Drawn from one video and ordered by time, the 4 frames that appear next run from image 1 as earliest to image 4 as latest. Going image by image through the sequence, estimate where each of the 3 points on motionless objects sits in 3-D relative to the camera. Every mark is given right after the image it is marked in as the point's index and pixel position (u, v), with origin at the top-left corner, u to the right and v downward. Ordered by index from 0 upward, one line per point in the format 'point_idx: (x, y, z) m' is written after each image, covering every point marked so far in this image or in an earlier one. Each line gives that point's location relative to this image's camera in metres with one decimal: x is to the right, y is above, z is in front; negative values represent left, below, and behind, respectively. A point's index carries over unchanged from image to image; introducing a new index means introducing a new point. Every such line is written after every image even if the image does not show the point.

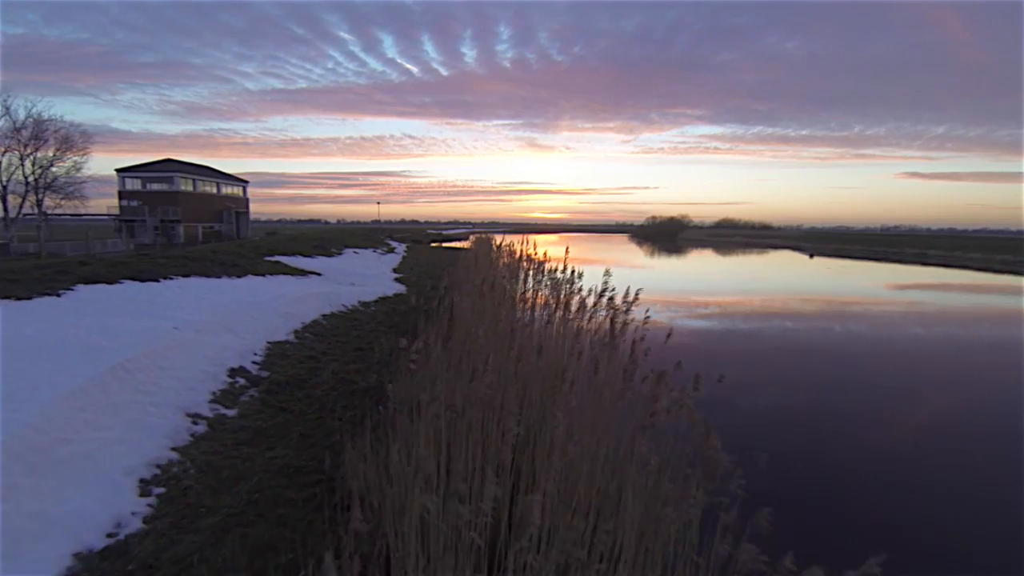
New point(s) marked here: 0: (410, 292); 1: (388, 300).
0: (-2.0, -0.1, +10.4) m
1: (-2.1, -0.2, +9.4) m
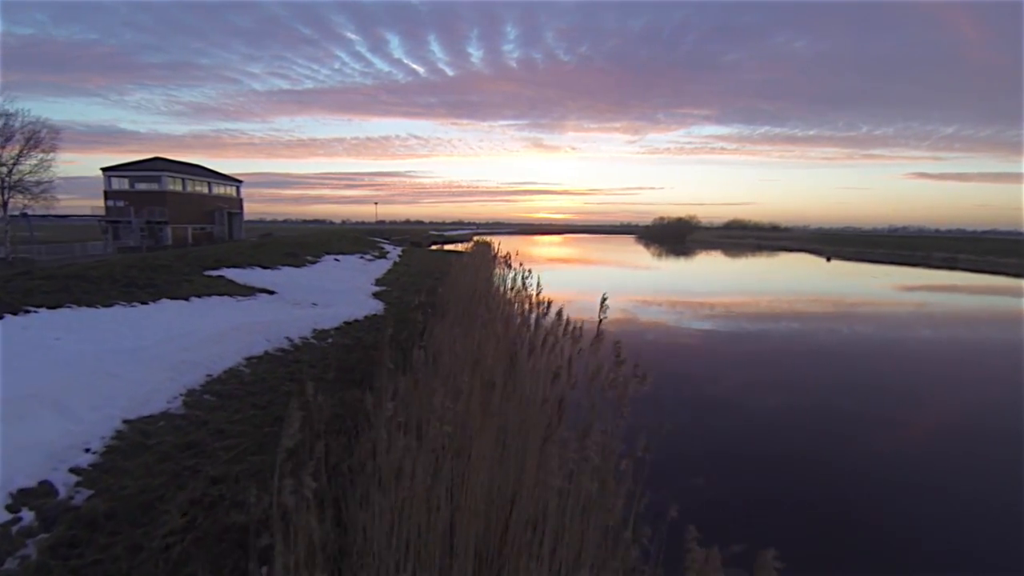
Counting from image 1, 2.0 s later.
0: (-2.0, -0.4, +8.5) m
1: (-2.1, -0.5, +7.6) m
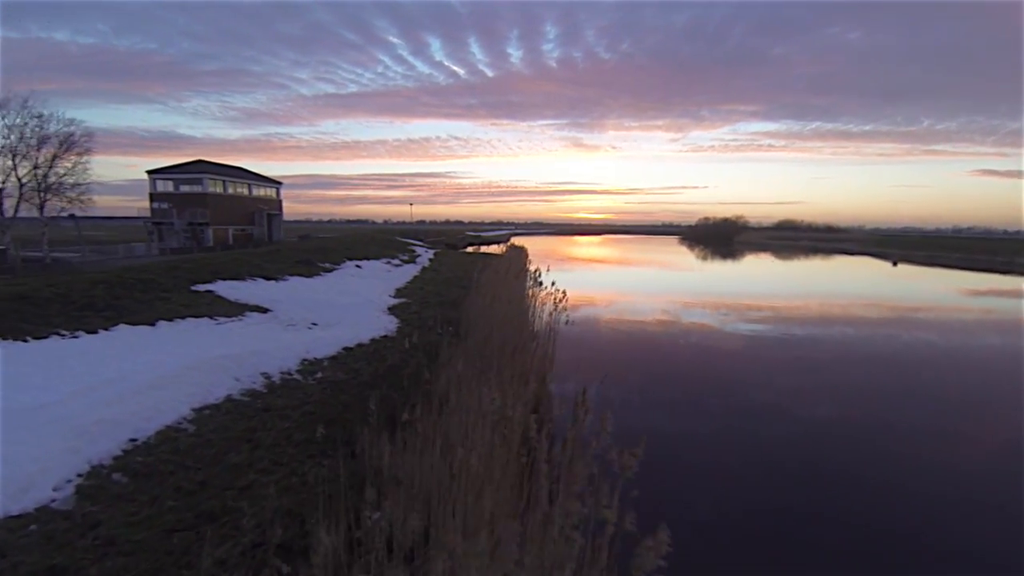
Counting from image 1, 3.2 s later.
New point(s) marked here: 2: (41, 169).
0: (-1.5, -0.6, +7.4) m
1: (-1.7, -0.7, +6.5) m
2: (-17.6, +4.4, +19.7) m
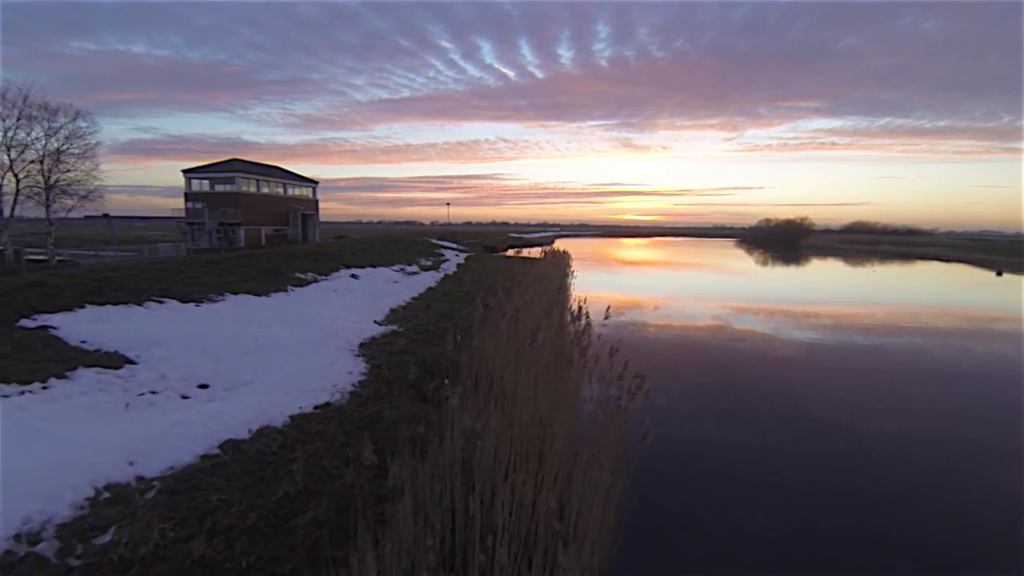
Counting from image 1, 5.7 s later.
0: (-1.3, -0.9, +4.7) m
1: (-1.6, -1.0, +3.8) m
2: (-16.2, +4.3, +18.4) m
